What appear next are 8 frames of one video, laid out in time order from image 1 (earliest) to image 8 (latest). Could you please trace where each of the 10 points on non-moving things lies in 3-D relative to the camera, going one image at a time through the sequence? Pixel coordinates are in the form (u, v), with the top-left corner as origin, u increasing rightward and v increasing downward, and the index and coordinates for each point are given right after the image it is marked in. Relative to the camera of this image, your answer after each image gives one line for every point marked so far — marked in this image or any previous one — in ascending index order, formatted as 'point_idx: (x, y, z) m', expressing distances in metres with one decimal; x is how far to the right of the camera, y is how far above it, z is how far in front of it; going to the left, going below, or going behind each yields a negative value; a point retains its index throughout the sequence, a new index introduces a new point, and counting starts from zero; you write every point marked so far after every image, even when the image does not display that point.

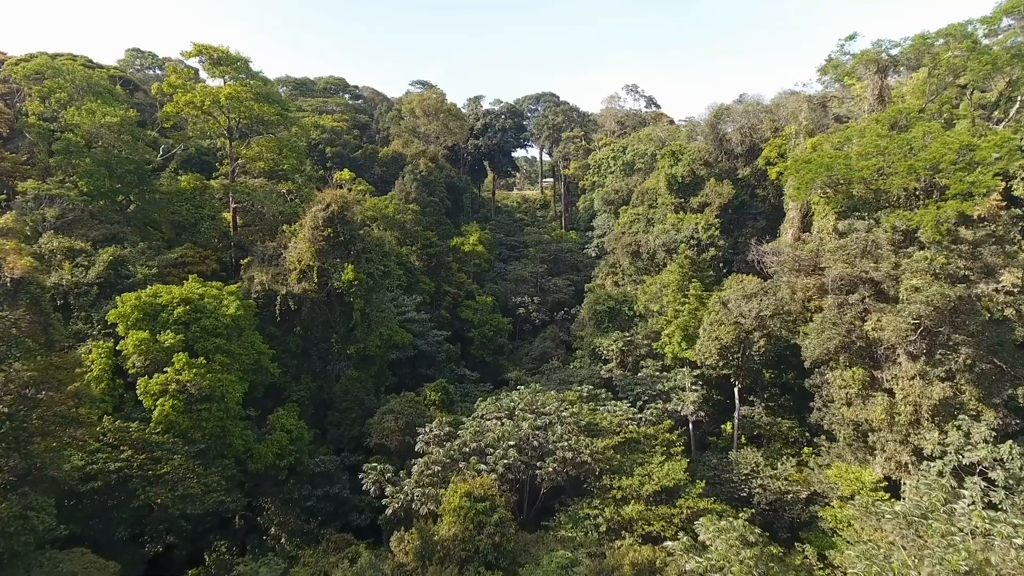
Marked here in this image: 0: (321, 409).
0: (-5.7, -3.6, +16.0) m
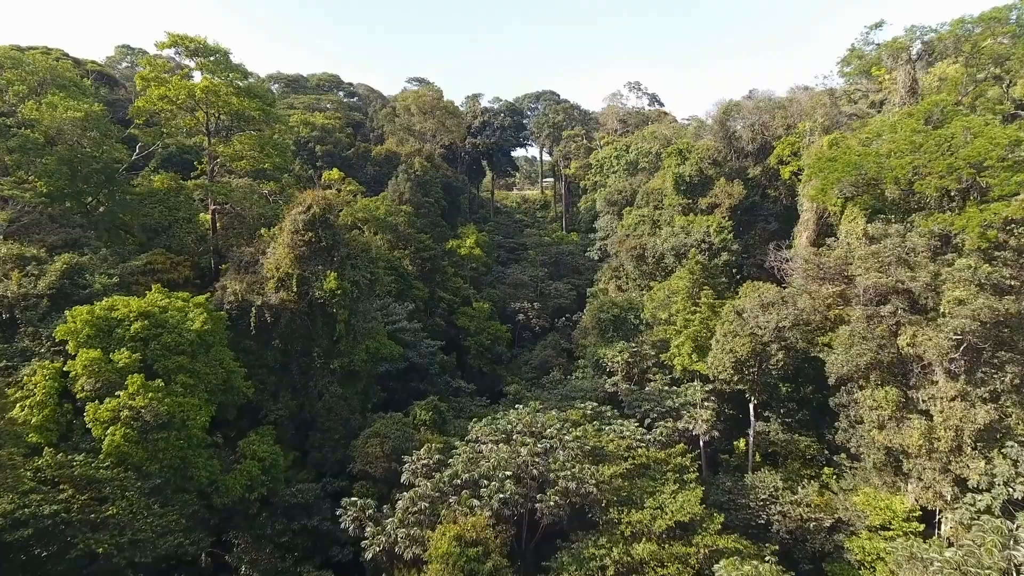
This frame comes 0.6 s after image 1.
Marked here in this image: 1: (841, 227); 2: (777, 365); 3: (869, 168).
0: (-5.8, -3.8, +14.7) m
1: (+9.4, +1.7, +15.4) m
2: (+7.8, -2.3, +15.8) m
3: (+10.1, +3.3, +15.0) m
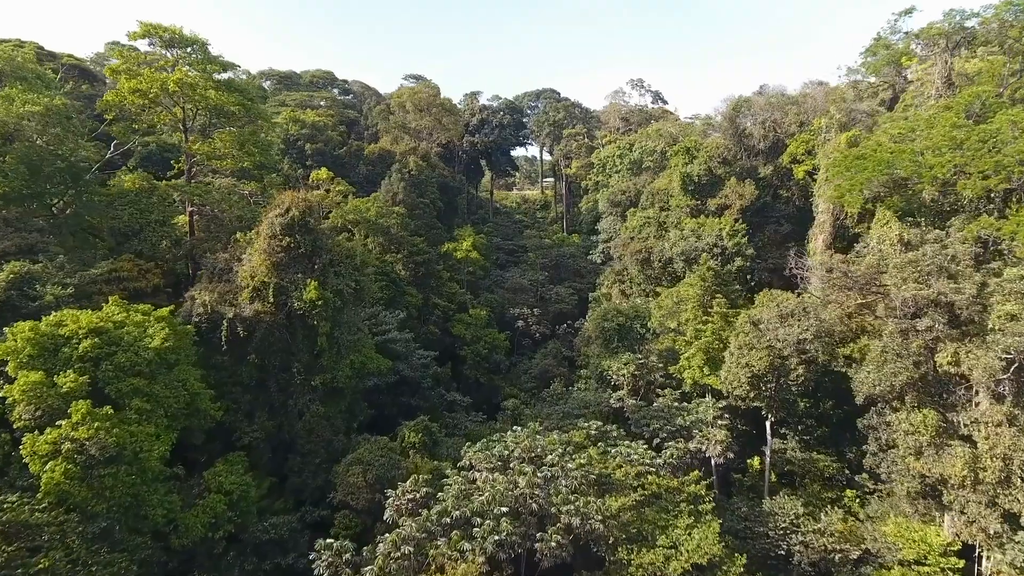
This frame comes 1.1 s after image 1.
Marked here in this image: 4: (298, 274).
0: (-5.8, -4.1, +13.4) m
1: (+9.4, +1.5, +14.1) m
2: (+7.7, -2.5, +14.6) m
3: (+10.0, +3.1, +13.7) m
4: (-5.3, +0.3, +13.3) m
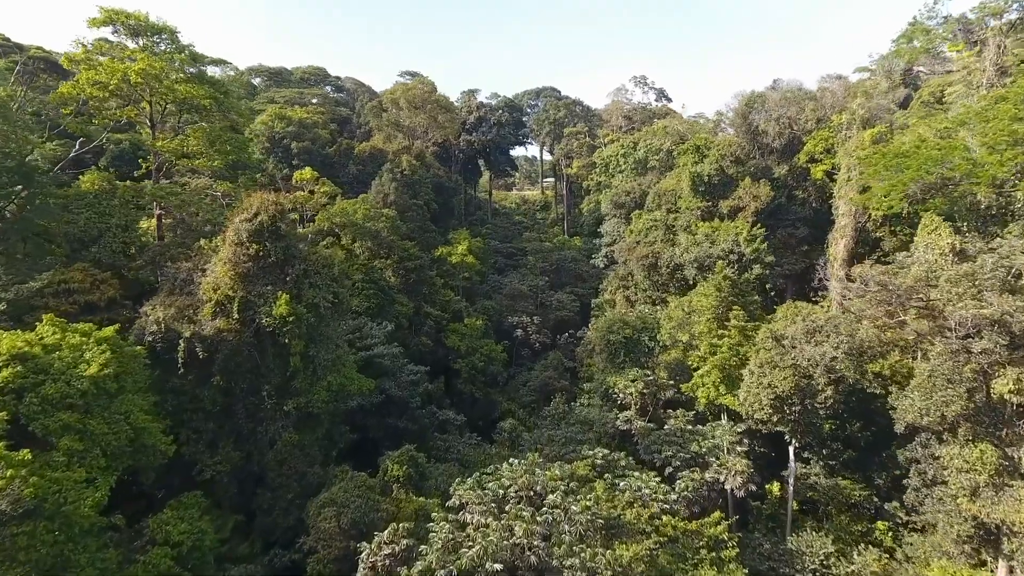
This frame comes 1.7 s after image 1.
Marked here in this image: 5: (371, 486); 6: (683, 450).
0: (-5.9, -4.4, +12.0) m
1: (+9.3, +1.2, +12.7) m
2: (+7.6, -2.8, +13.1) m
3: (+9.9, +2.8, +12.3) m
4: (-5.4, 0.0, +11.8) m
5: (-2.9, -4.0, +11.0) m
6: (+4.4, -4.2, +13.9) m
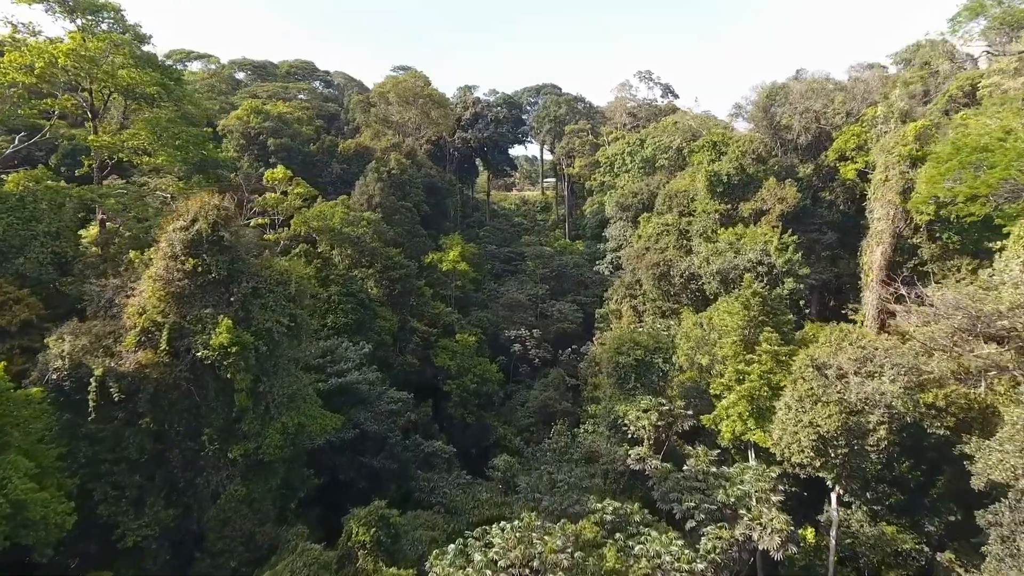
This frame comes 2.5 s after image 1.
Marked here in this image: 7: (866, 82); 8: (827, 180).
0: (-6.1, -4.8, +9.9) m
1: (+9.2, +0.8, +10.5) m
2: (+7.5, -3.2, +11.0) m
3: (+9.8, +2.4, +10.1) m
4: (-5.5, -0.4, +9.7) m
5: (-3.0, -4.4, +8.9) m
6: (+4.3, -4.6, +11.8) m
7: (+12.9, +7.6, +19.7) m
8: (+11.6, +4.0, +19.8) m
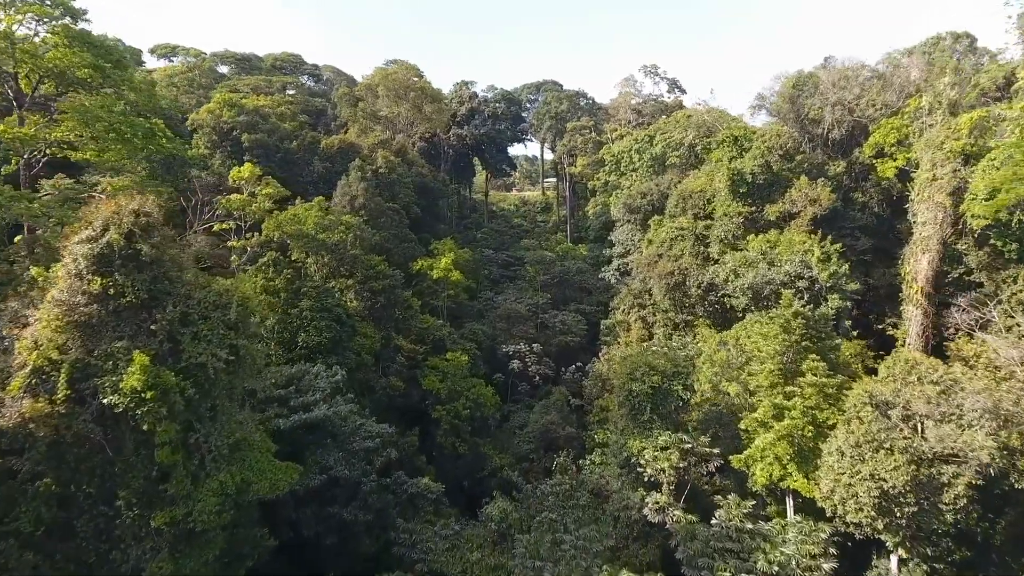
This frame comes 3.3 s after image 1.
0: (-6.1, -5.2, +7.8) m
1: (+9.1, +0.4, +8.5) m
2: (+7.4, -3.6, +8.9) m
3: (+9.7, +2.0, +8.1) m
4: (-5.6, -0.8, +7.7) m
5: (-3.1, -4.8, +6.9) m
6: (+4.2, -5.0, +9.8) m
7: (+12.8, +7.2, +17.7) m
8: (+11.5, +3.6, +17.7) m
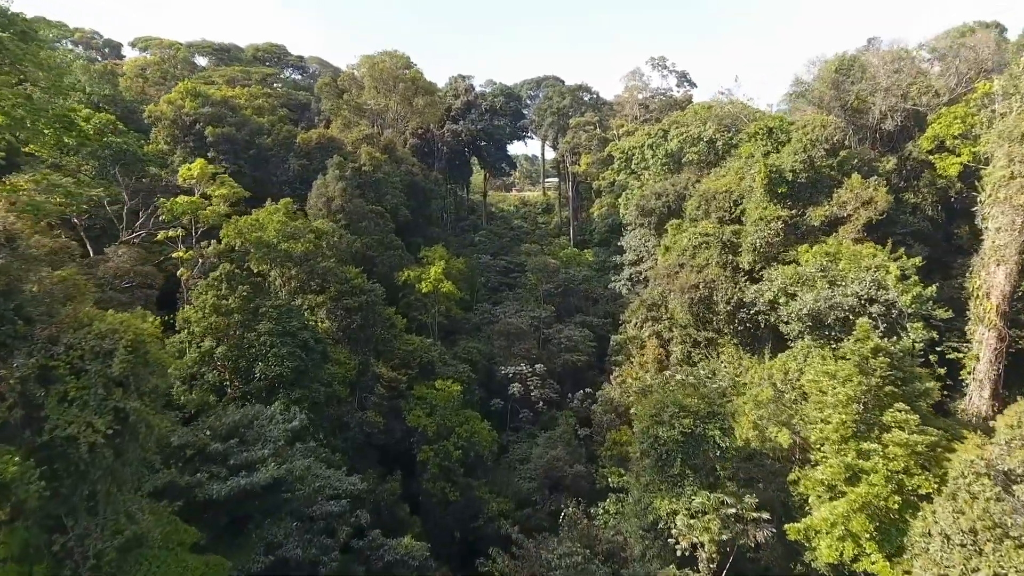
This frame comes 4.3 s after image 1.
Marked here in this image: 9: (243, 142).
0: (-6.2, -5.7, +5.4) m
1: (+9.0, -0.1, +6.1) m
2: (+7.4, -4.1, +6.5) m
3: (+9.7, +1.5, +5.7) m
4: (-5.6, -1.2, +5.3) m
5: (-3.1, -5.3, +4.5) m
6: (+4.2, -5.5, +7.4) m
7: (+12.8, +6.7, +15.3) m
8: (+11.5, +3.1, +15.3) m
9: (-9.6, +5.2, +19.4) m
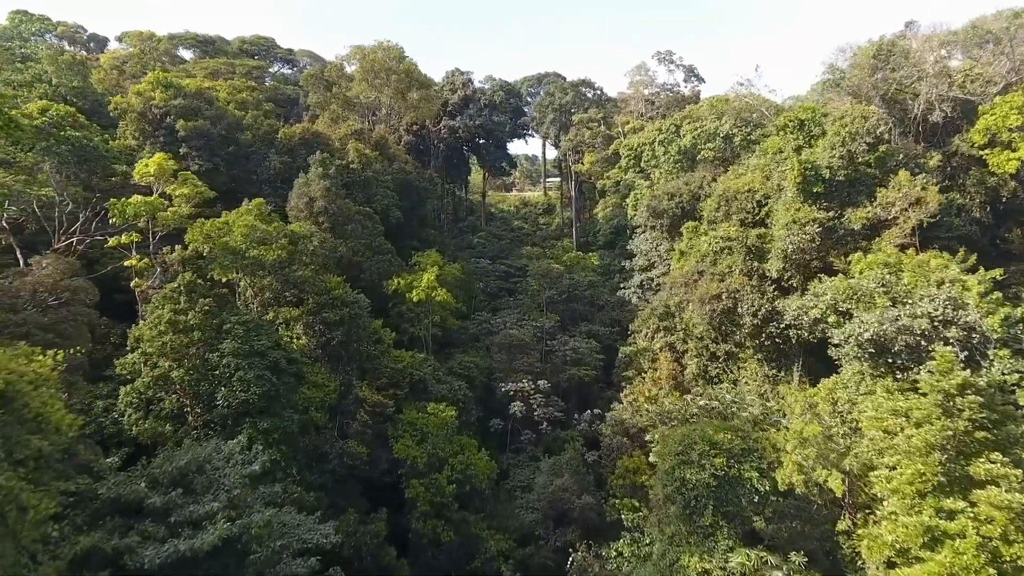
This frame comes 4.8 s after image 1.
0: (-6.1, -5.9, +3.8) m
1: (+9.1, -0.3, +4.5) m
2: (+7.4, -4.3, +4.9) m
3: (+9.7, +1.3, +4.1) m
4: (-5.6, -1.5, +3.7) m
5: (-3.1, -5.5, +2.9) m
6: (+4.2, -5.7, +5.8) m
7: (+12.8, +6.5, +13.7) m
8: (+11.5, +2.9, +13.7) m
9: (-9.6, +5.0, +17.8) m
